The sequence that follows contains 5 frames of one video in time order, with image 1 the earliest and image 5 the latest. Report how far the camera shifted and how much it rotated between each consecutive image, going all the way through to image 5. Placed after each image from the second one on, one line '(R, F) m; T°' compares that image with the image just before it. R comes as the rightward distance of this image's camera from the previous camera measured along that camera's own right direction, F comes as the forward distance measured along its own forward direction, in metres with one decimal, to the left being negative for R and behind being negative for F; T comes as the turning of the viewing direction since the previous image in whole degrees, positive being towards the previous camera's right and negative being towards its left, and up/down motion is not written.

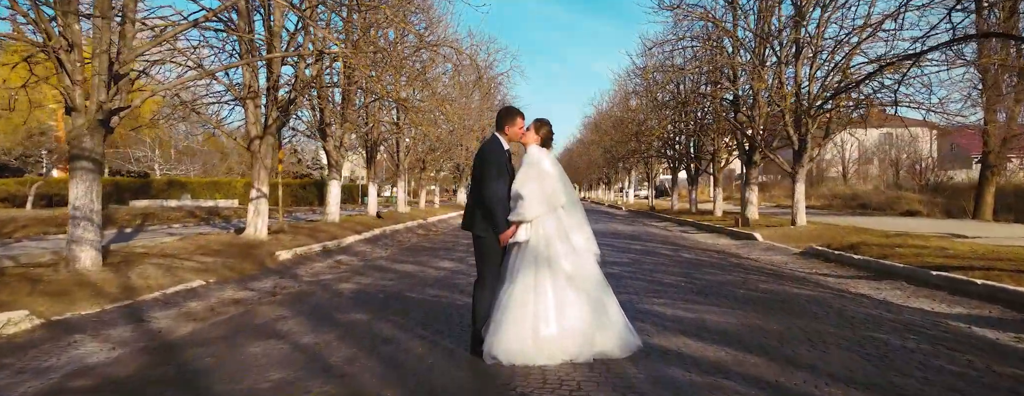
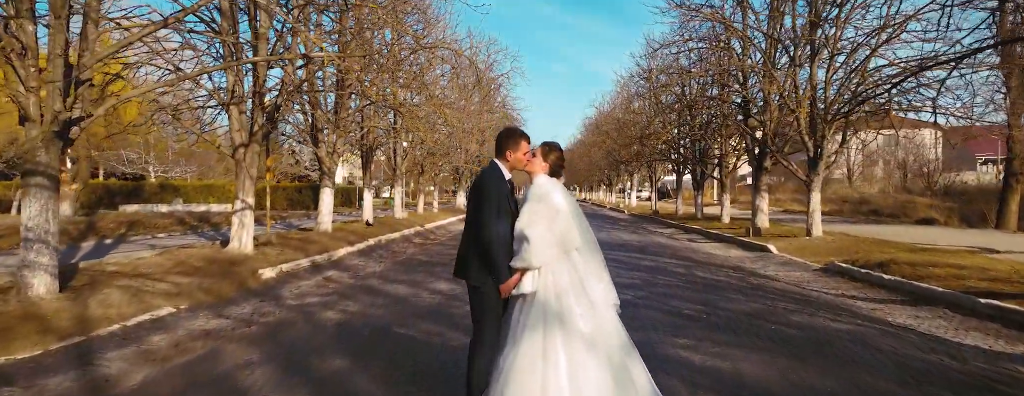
(0.0, +0.6) m; 0°
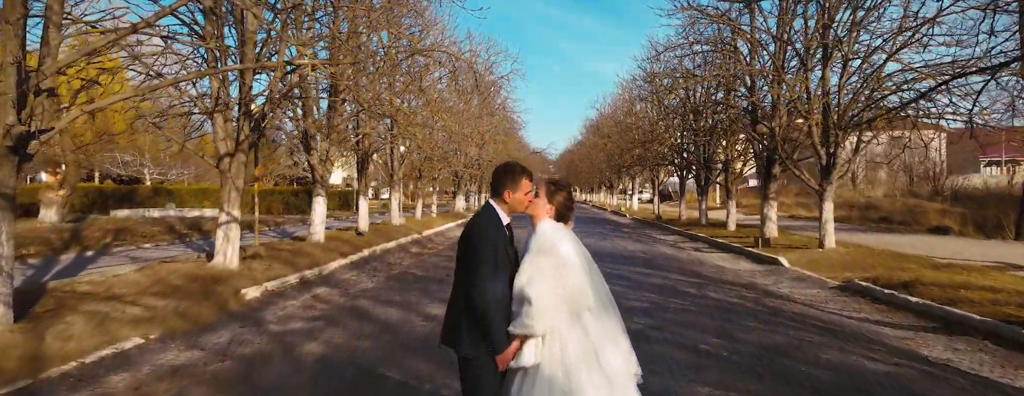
(0.0, +0.5) m; 0°
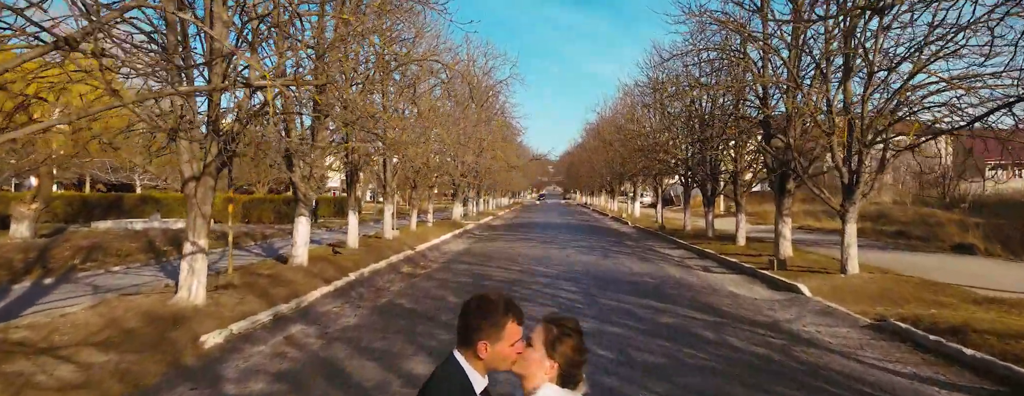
(+0.1, +0.8) m; 0°
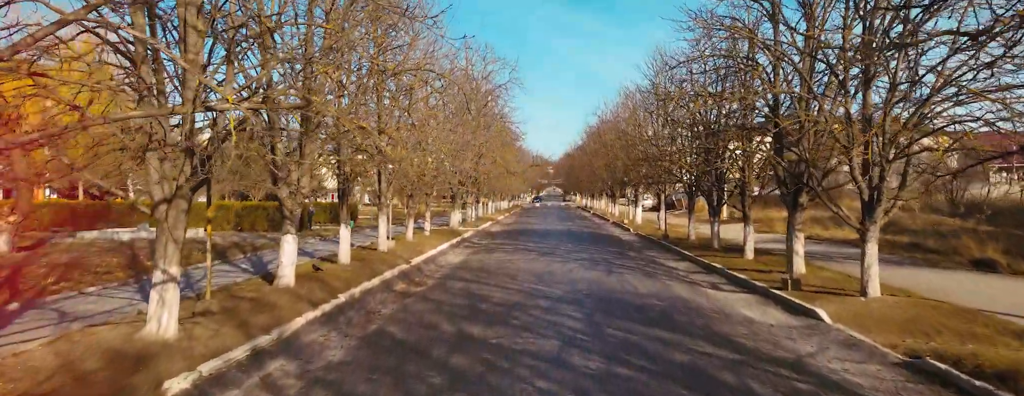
(0.0, +0.6) m; 0°
